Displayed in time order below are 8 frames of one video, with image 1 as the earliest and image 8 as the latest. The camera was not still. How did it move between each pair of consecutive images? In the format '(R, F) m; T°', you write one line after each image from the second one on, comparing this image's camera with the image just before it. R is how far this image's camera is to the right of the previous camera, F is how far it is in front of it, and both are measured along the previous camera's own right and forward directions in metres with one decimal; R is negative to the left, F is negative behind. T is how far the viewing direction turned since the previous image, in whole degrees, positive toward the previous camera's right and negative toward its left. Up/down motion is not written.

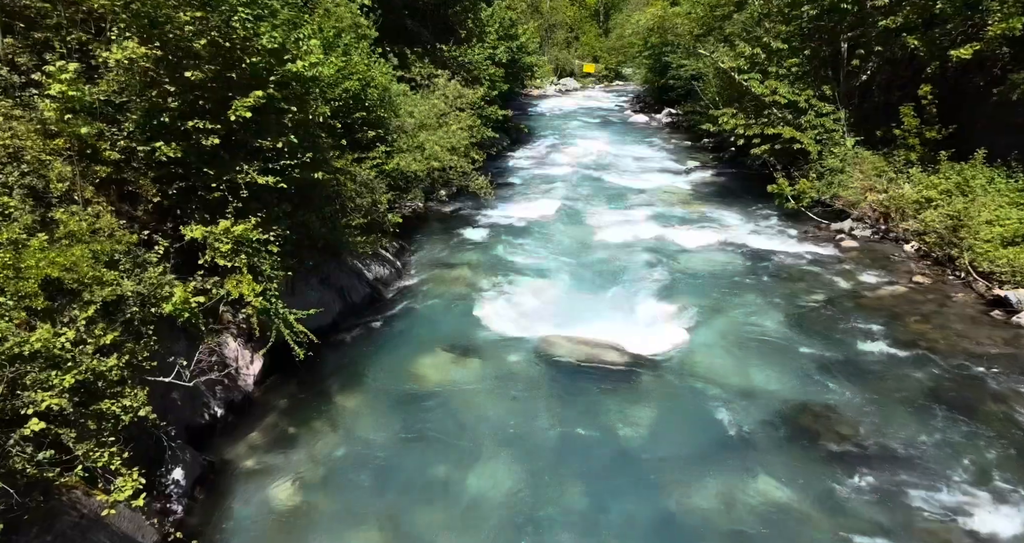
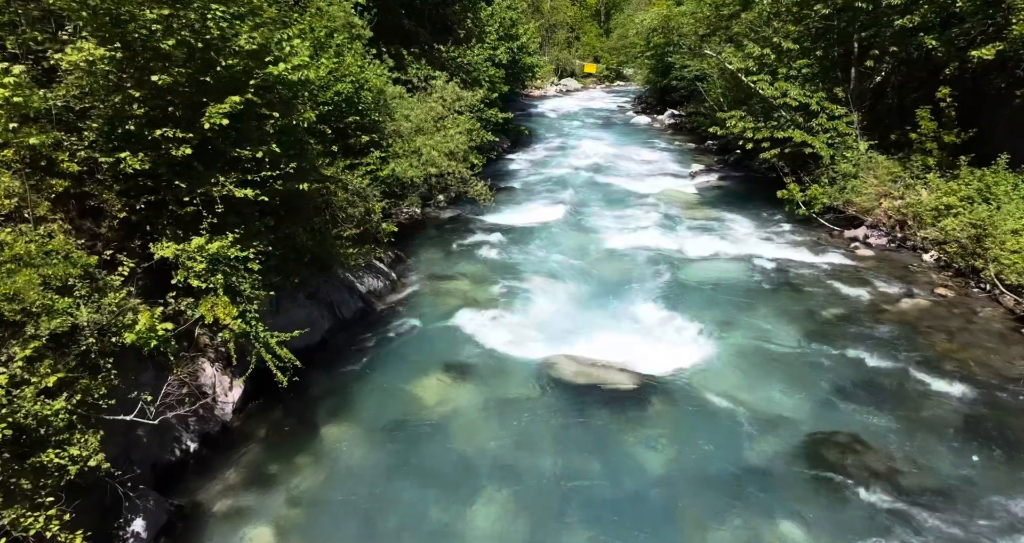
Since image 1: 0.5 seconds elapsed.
(0.0, +0.7) m; 0°
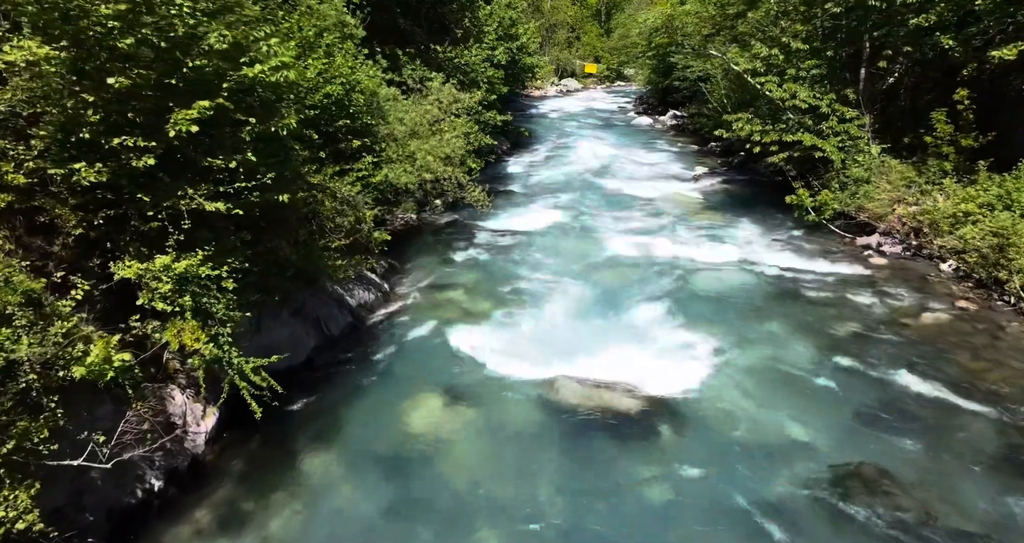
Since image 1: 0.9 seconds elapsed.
(0.0, +0.7) m; 0°
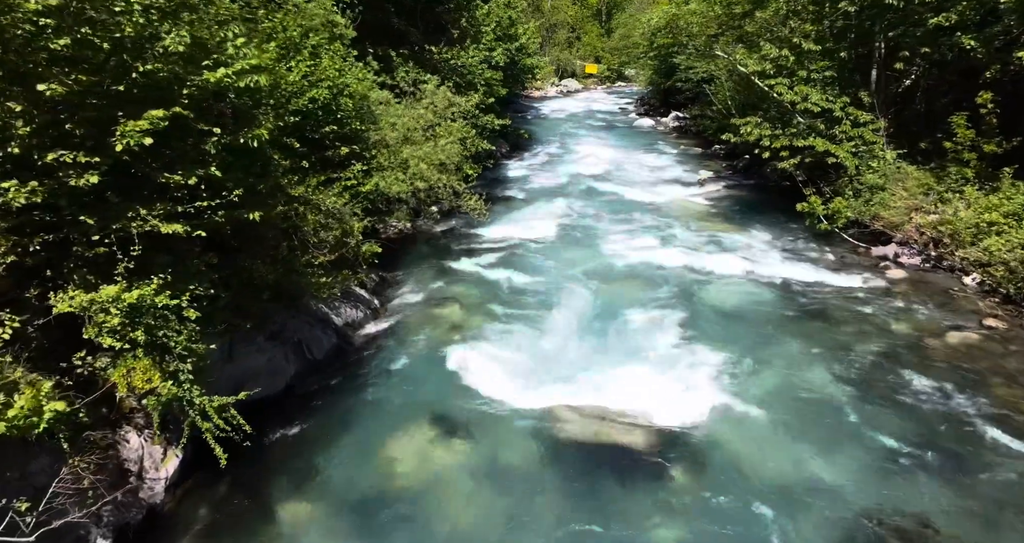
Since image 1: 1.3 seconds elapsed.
(+0.1, +0.8) m; 0°
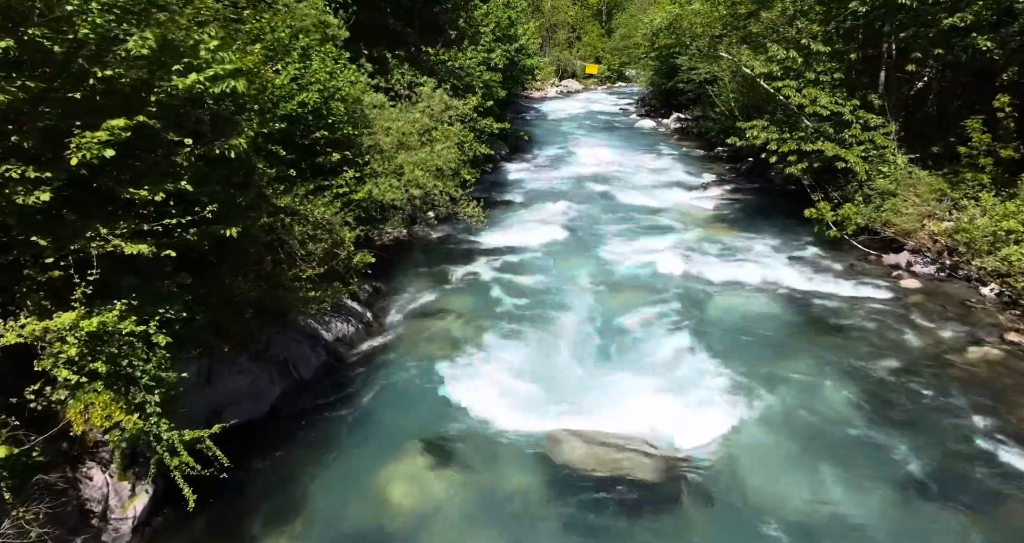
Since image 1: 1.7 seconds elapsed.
(0.0, +0.5) m; 0°
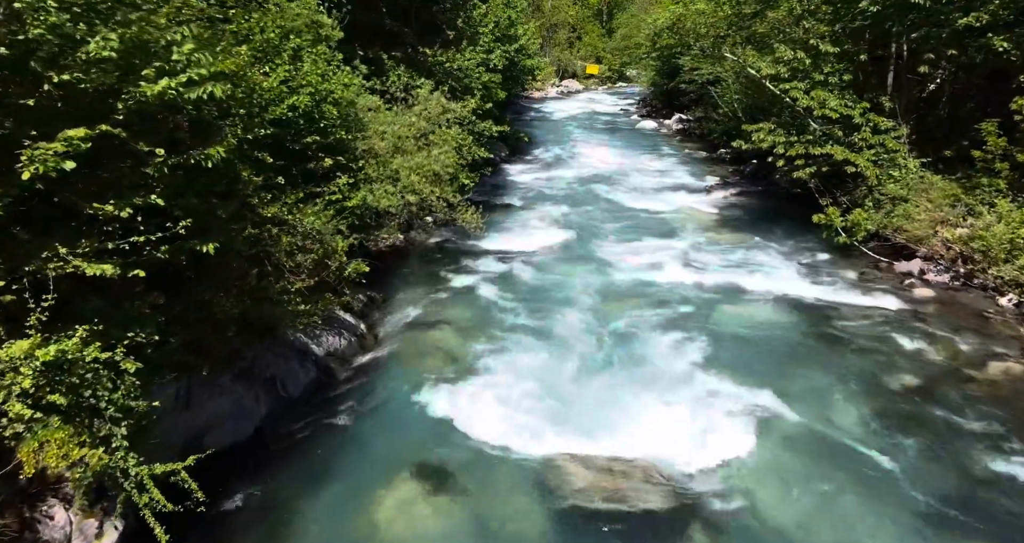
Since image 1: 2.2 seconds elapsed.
(0.0, +0.5) m; 0°
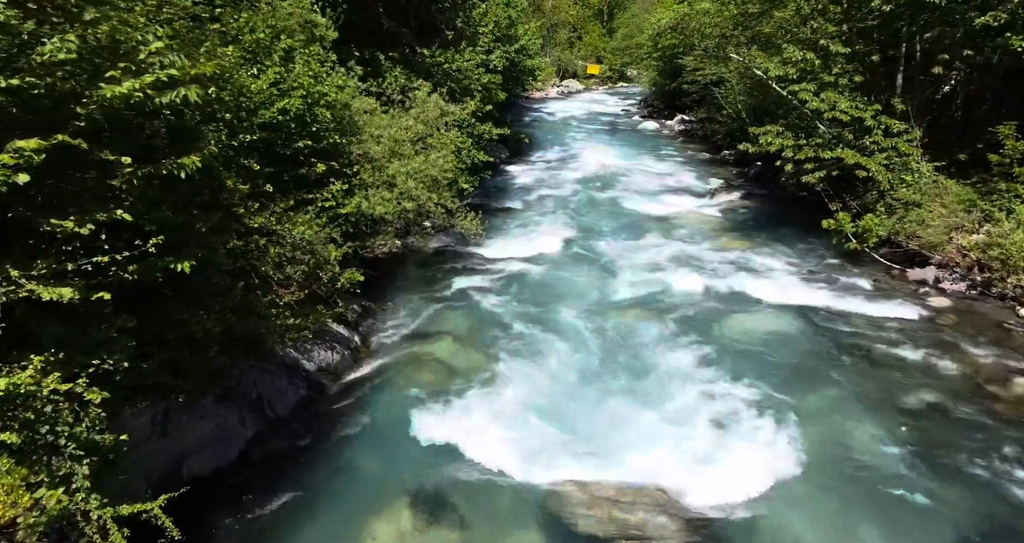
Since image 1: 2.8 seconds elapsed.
(0.0, +0.5) m; 0°
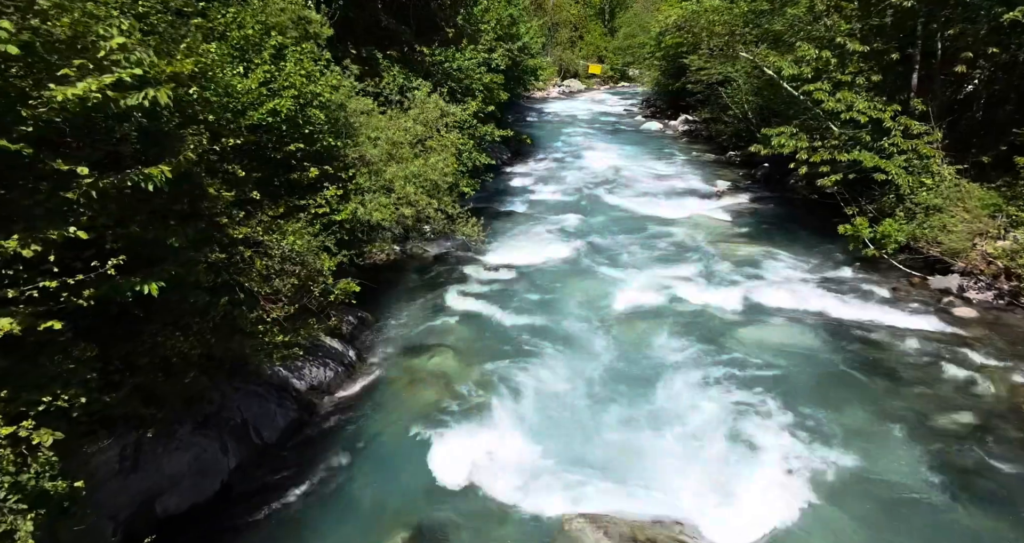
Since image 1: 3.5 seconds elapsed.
(-0.1, +0.6) m; 0°
